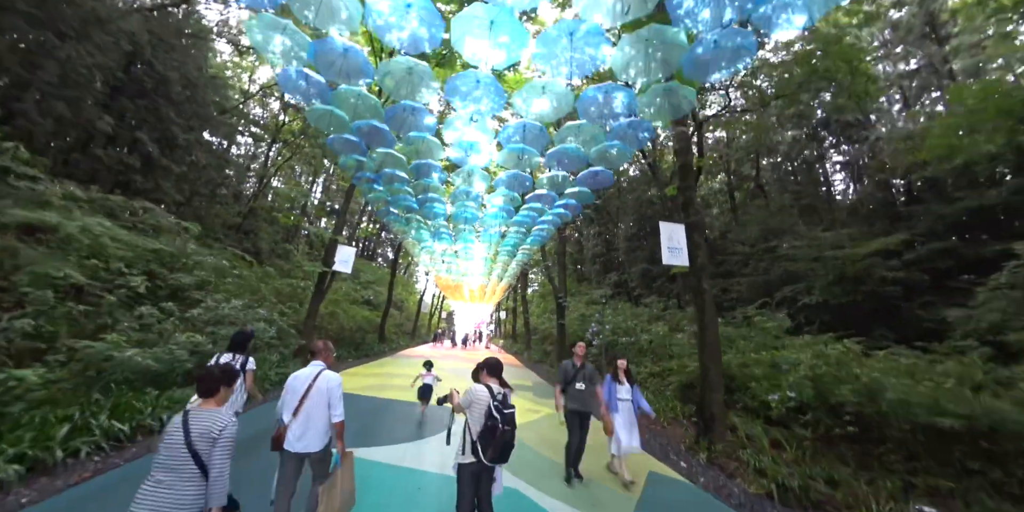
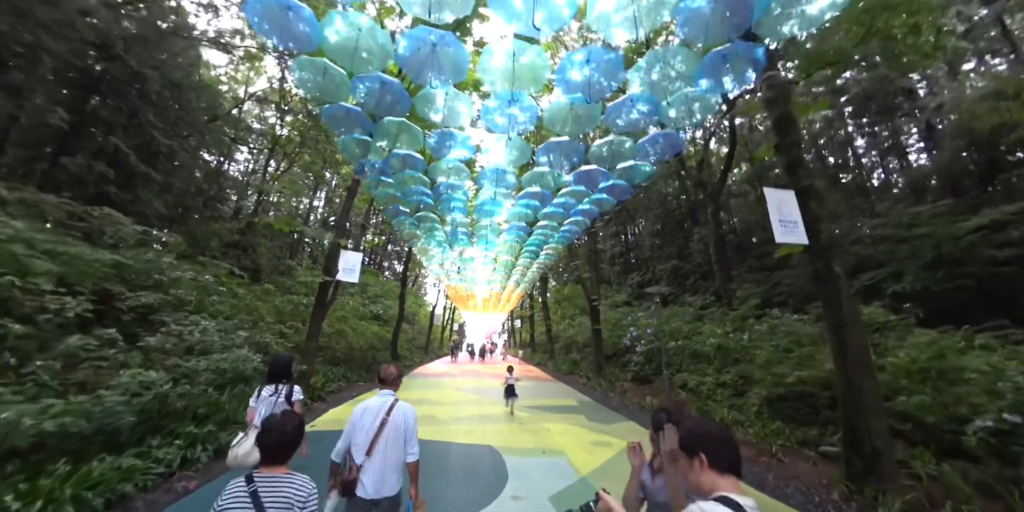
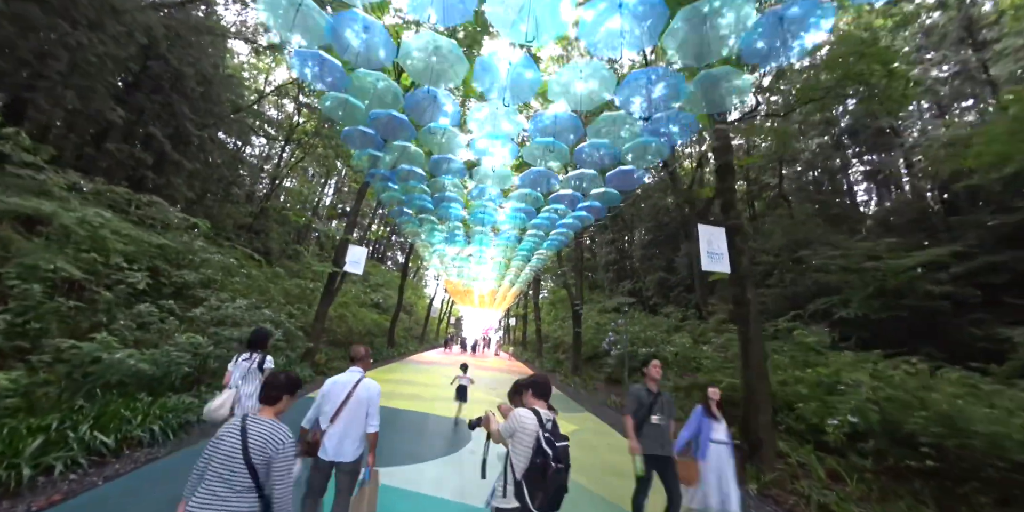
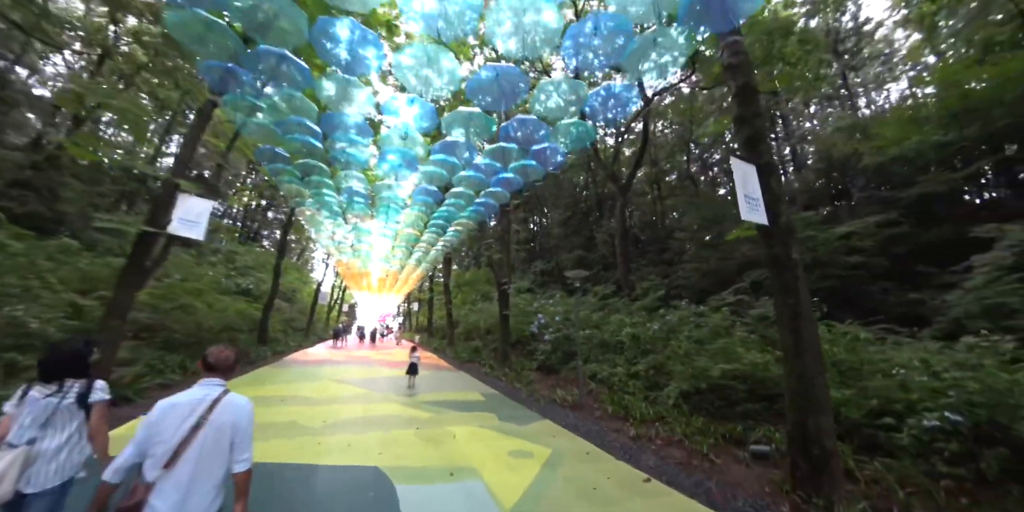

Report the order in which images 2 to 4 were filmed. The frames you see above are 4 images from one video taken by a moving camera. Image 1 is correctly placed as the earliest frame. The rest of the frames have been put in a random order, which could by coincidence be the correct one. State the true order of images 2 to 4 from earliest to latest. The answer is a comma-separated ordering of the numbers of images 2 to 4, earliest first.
3, 2, 4
